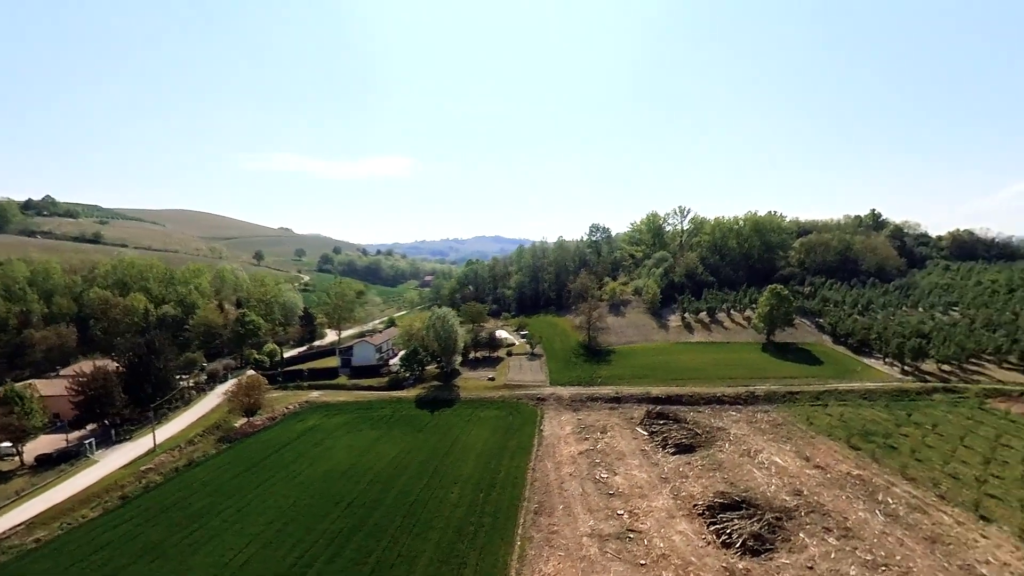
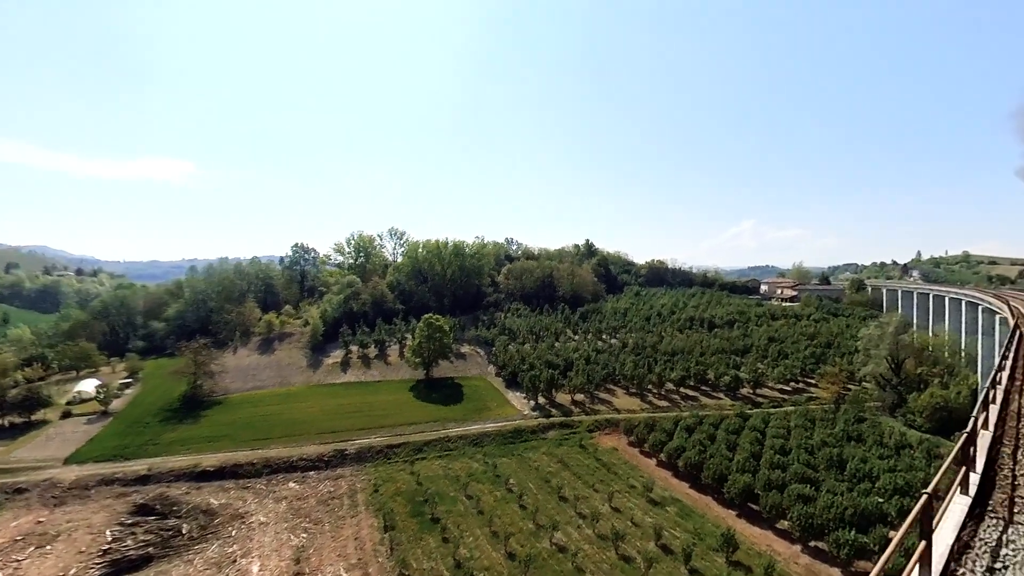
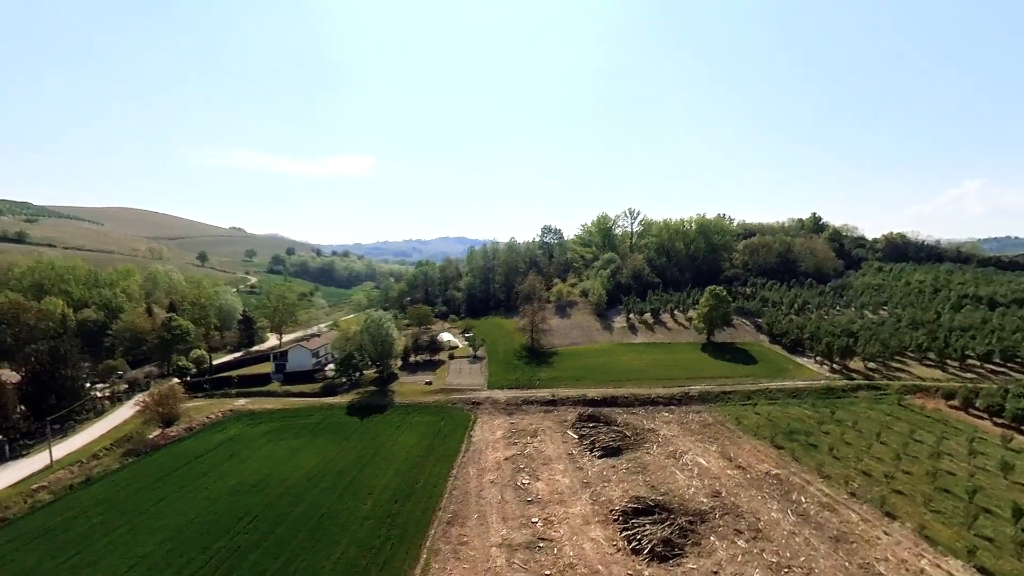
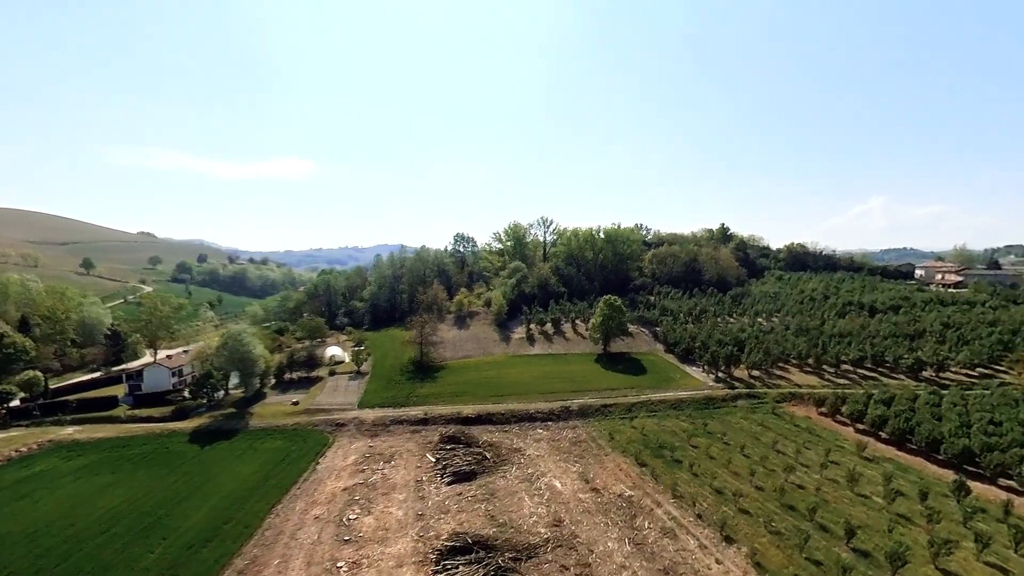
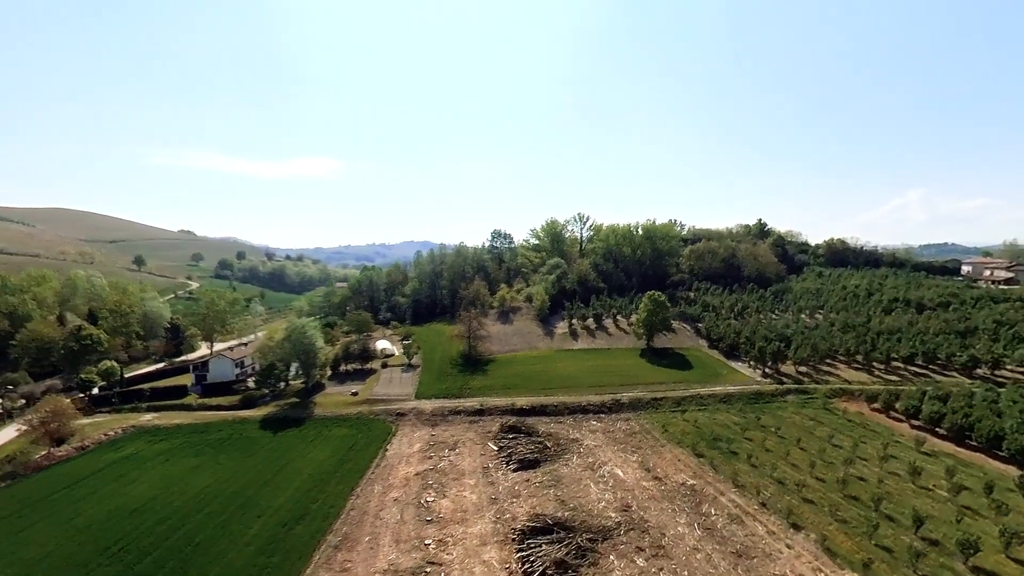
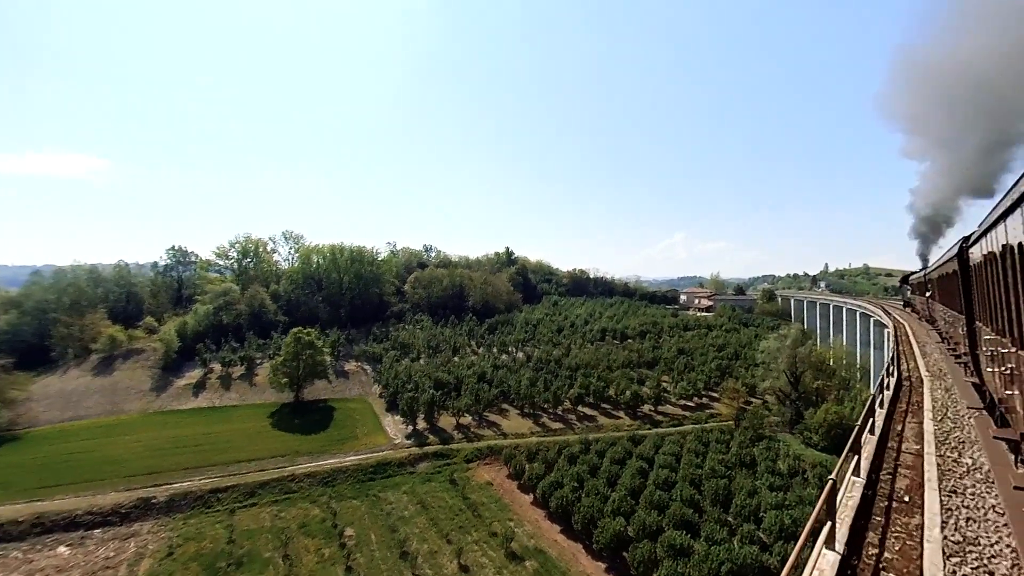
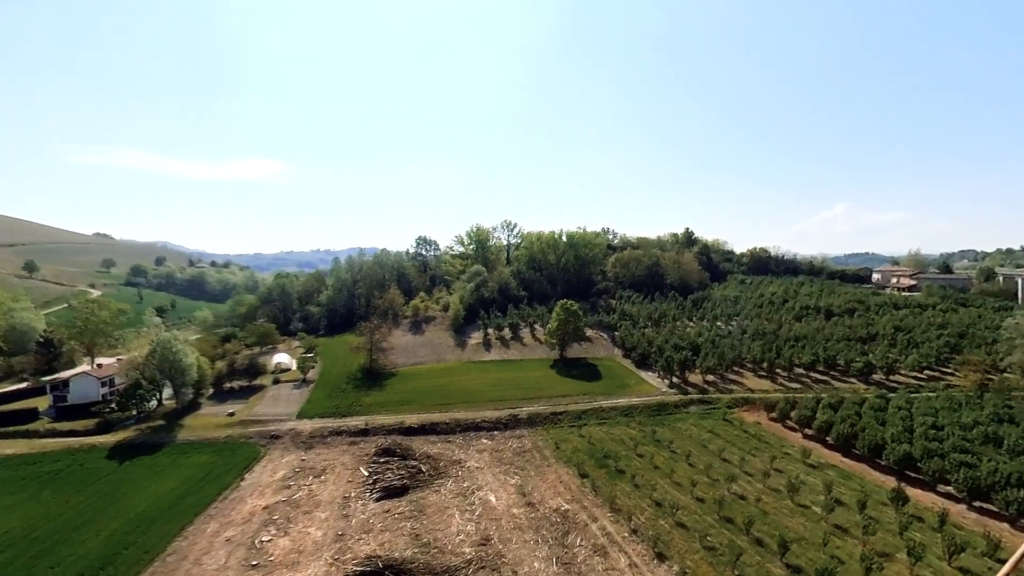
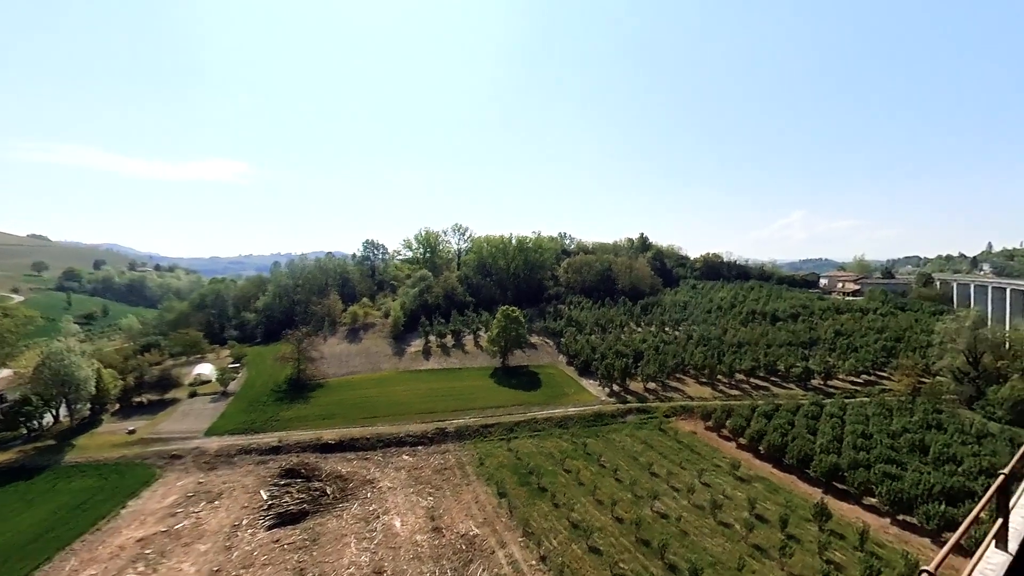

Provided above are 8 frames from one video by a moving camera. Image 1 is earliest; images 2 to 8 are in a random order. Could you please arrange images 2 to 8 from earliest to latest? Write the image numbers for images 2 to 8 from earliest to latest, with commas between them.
3, 5, 4, 7, 8, 2, 6
